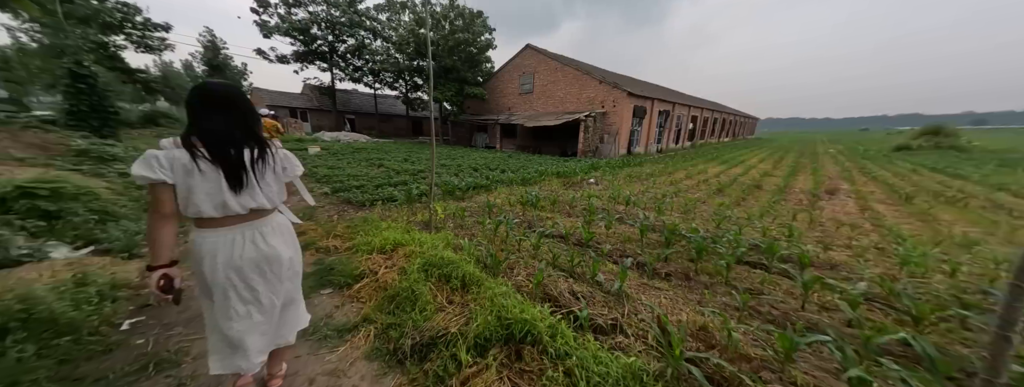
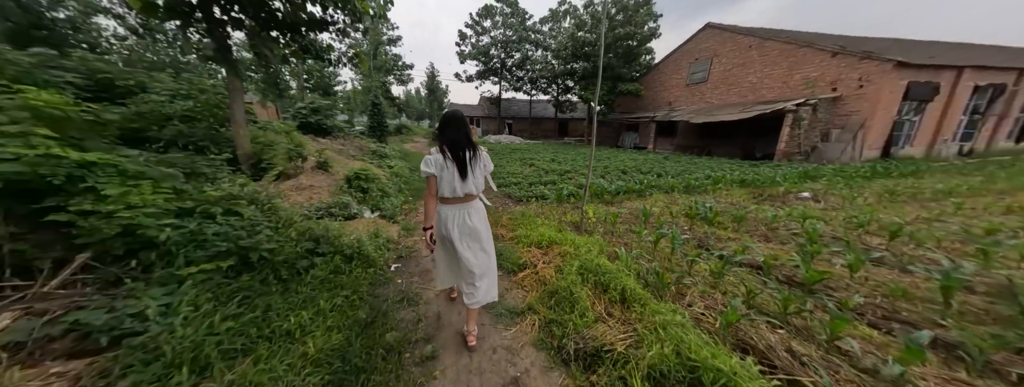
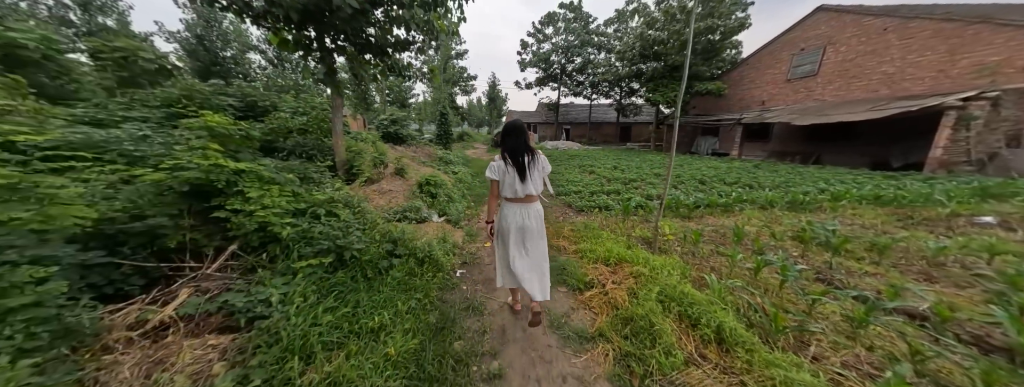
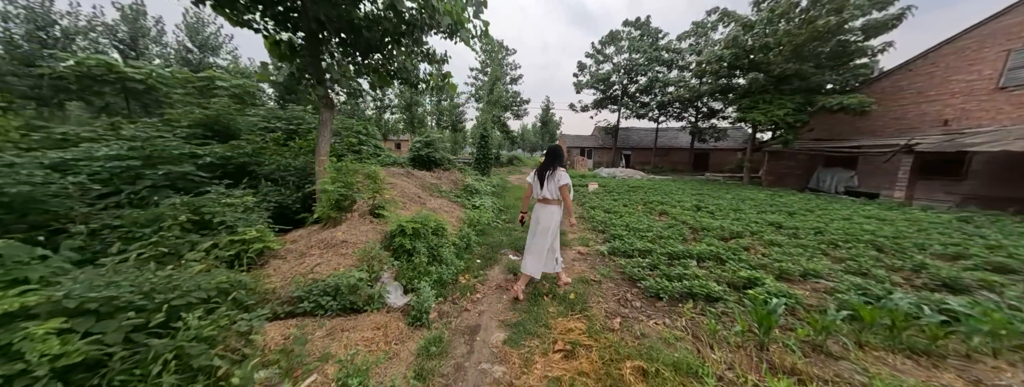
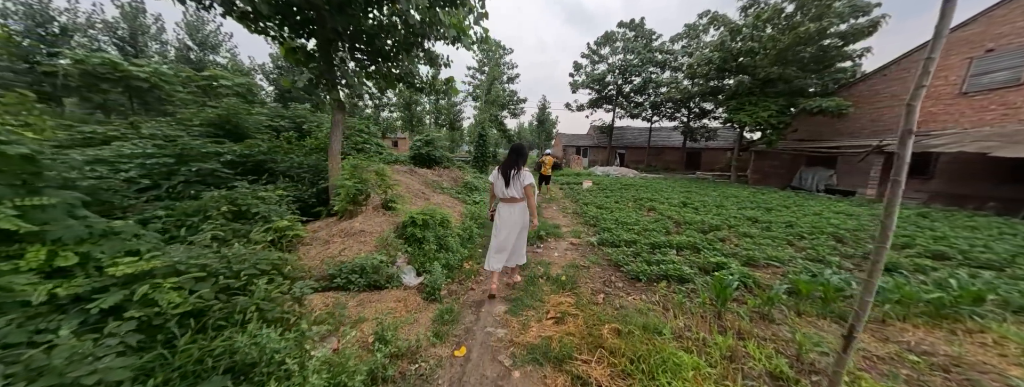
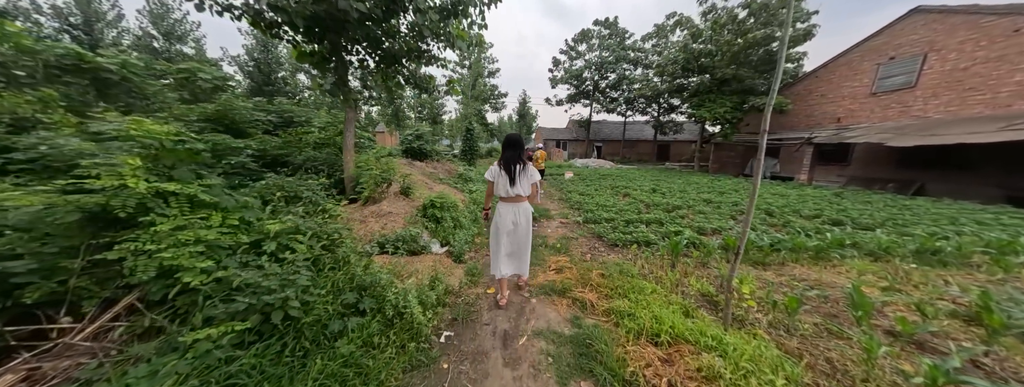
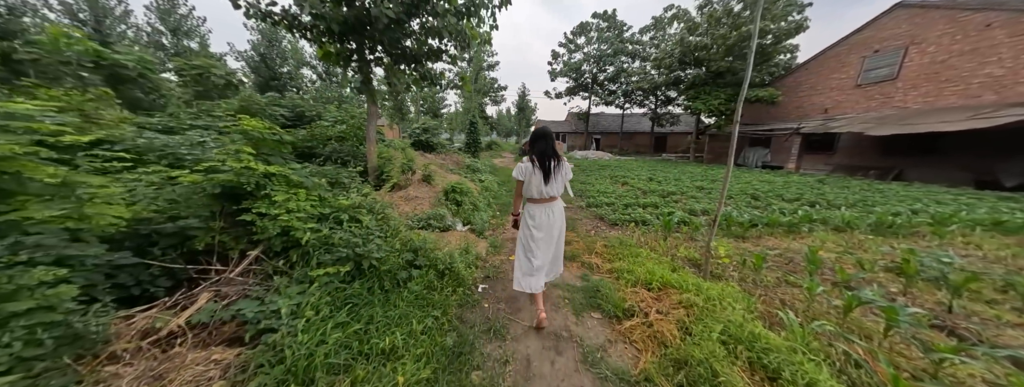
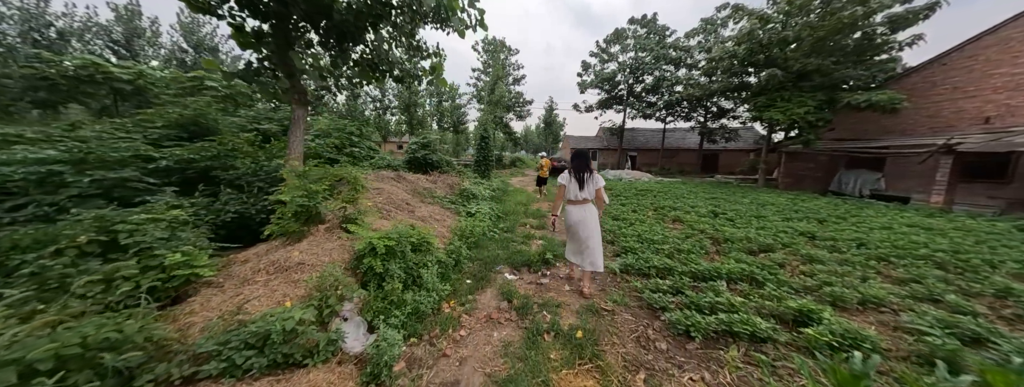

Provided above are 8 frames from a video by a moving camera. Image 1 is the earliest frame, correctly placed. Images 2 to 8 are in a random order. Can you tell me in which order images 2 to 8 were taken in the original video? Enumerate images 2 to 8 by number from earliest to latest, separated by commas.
2, 3, 7, 6, 5, 4, 8
